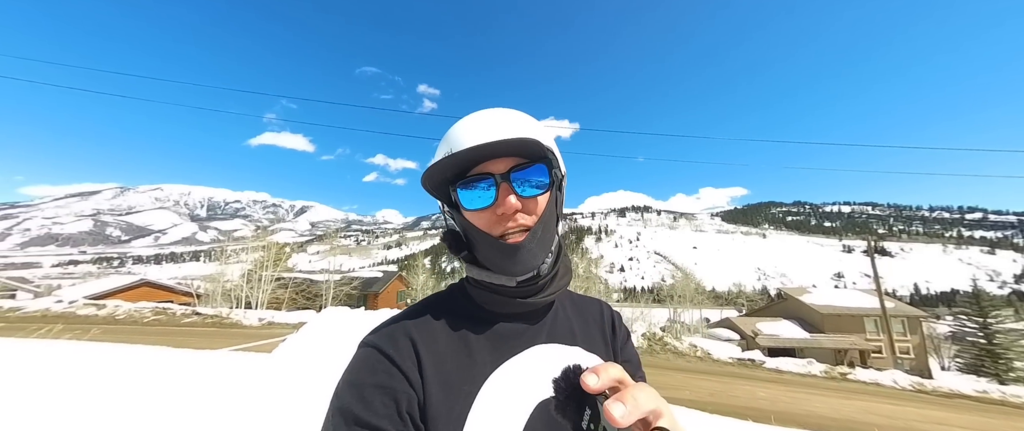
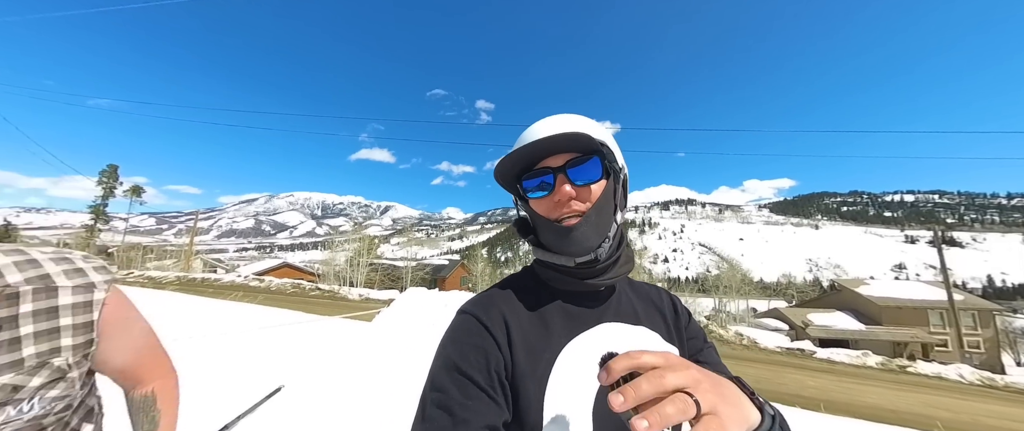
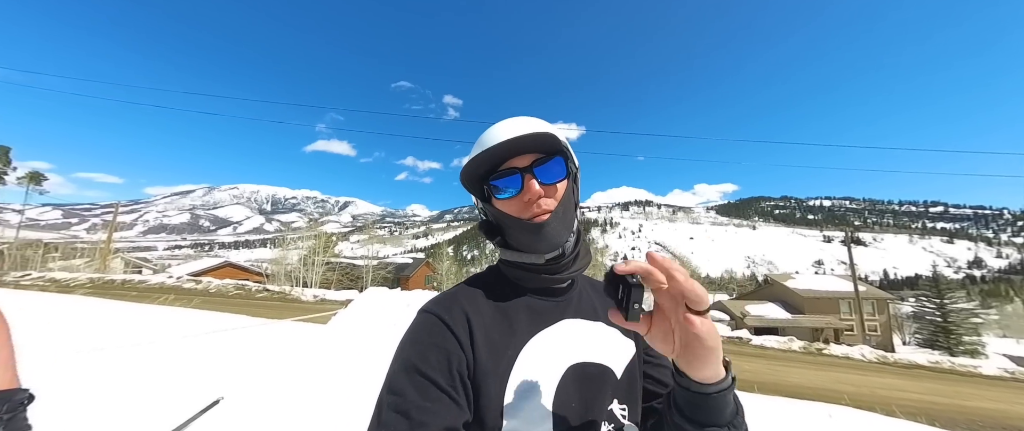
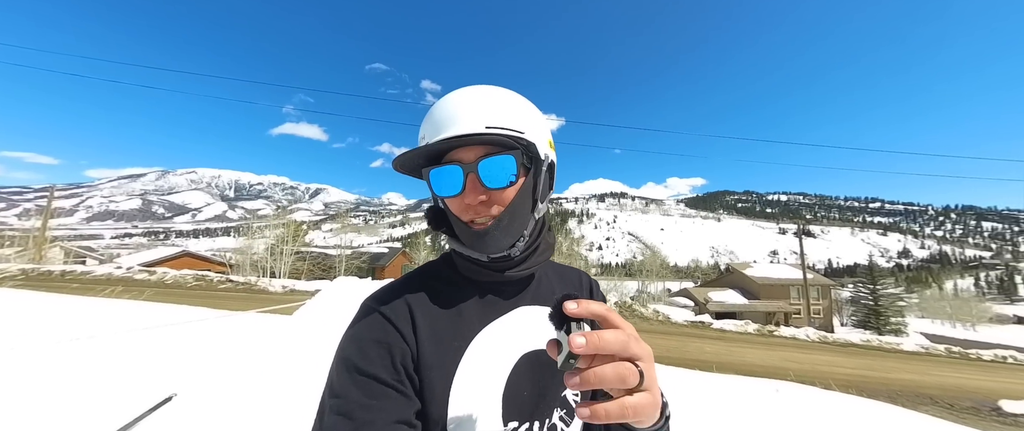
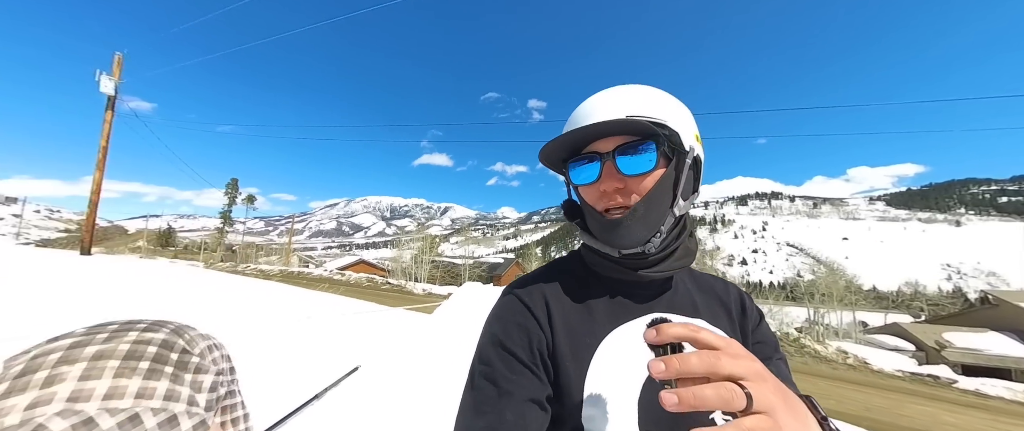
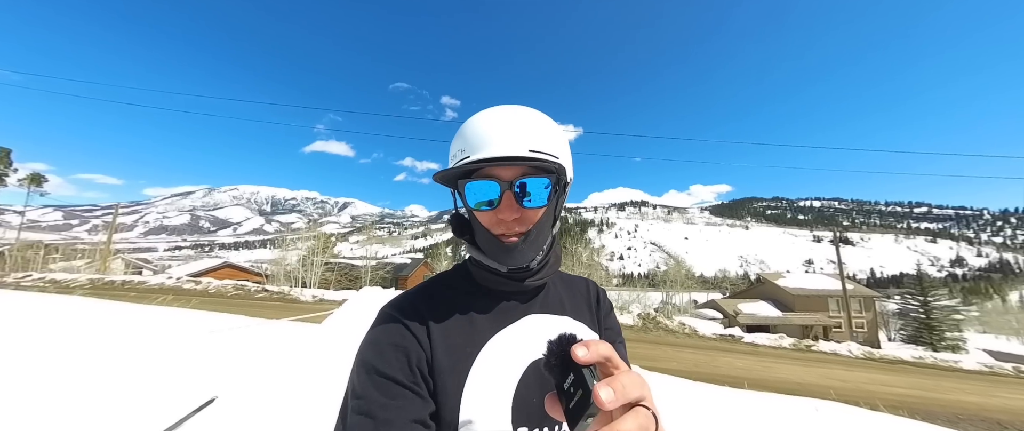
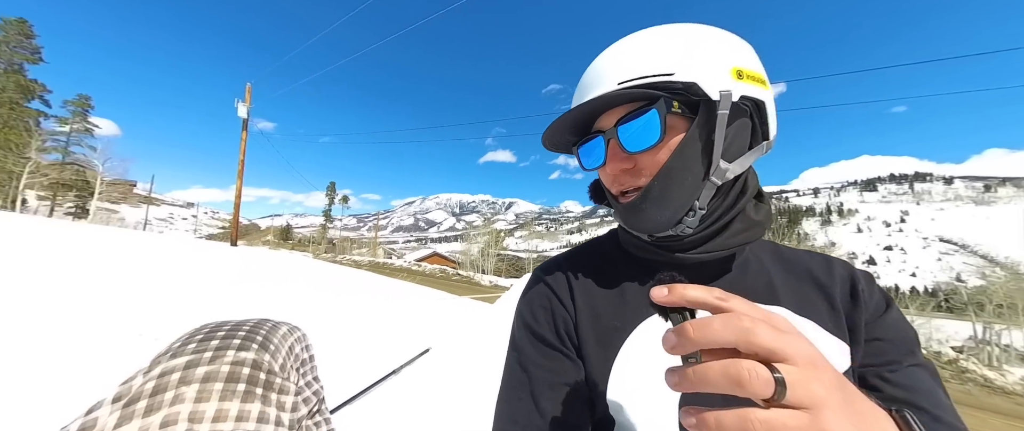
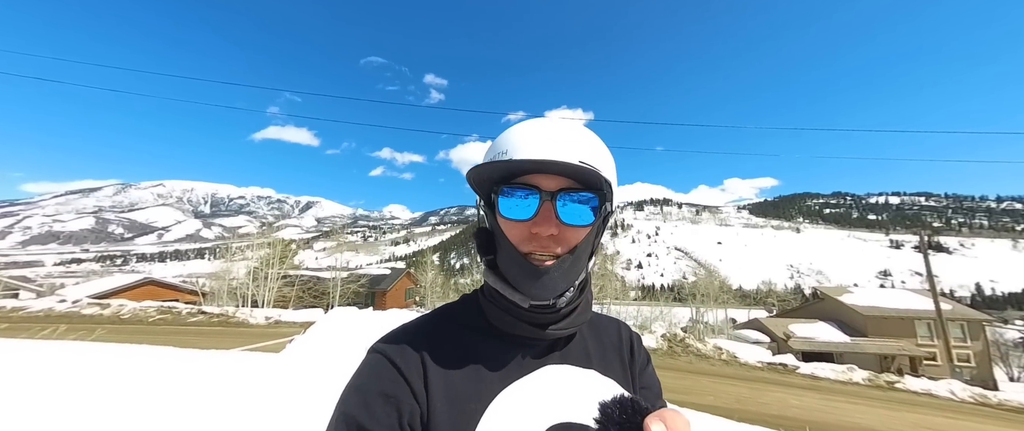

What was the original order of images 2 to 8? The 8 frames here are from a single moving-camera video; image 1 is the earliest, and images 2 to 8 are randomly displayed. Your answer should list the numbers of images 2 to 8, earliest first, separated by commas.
8, 6, 4, 3, 2, 5, 7
